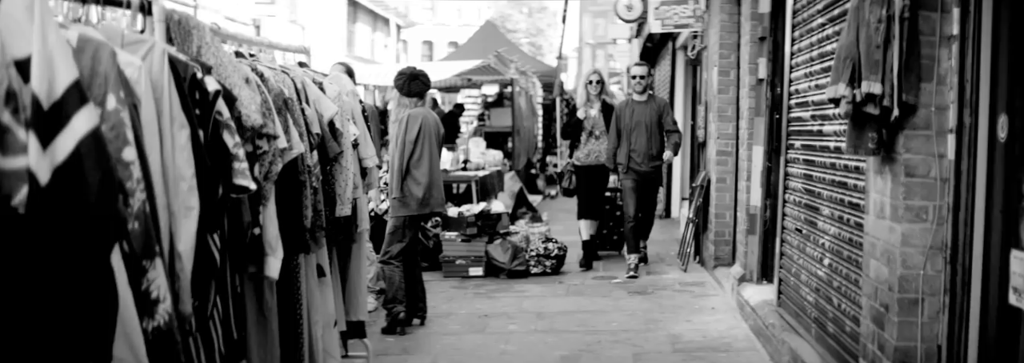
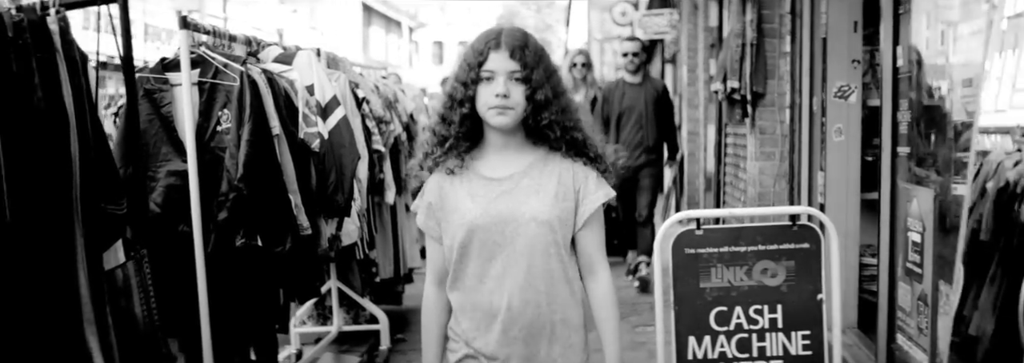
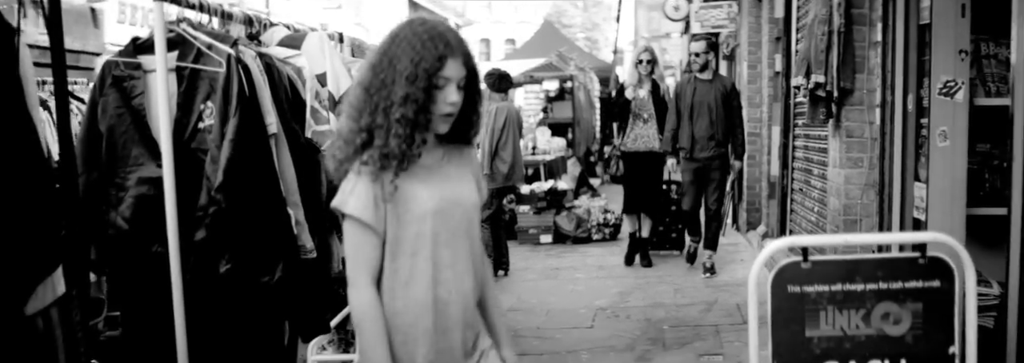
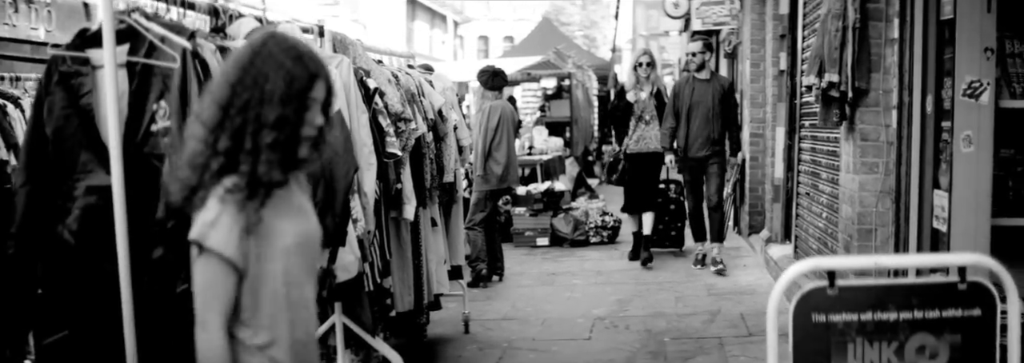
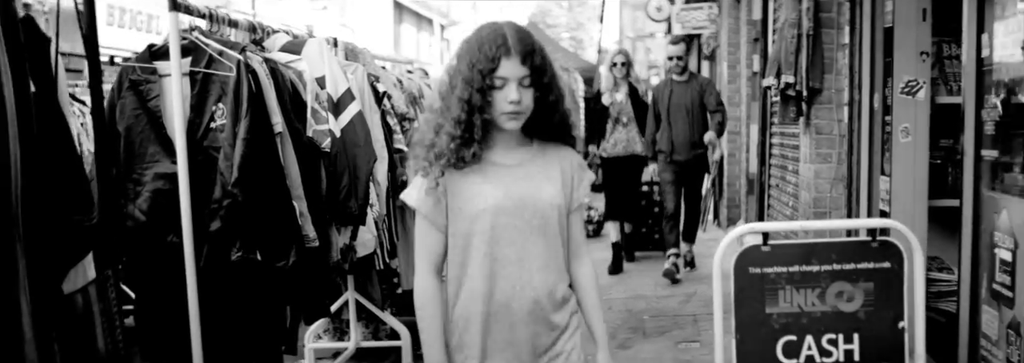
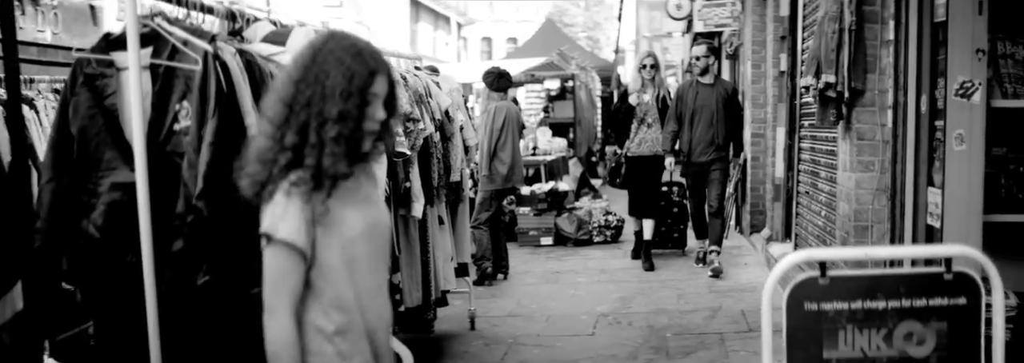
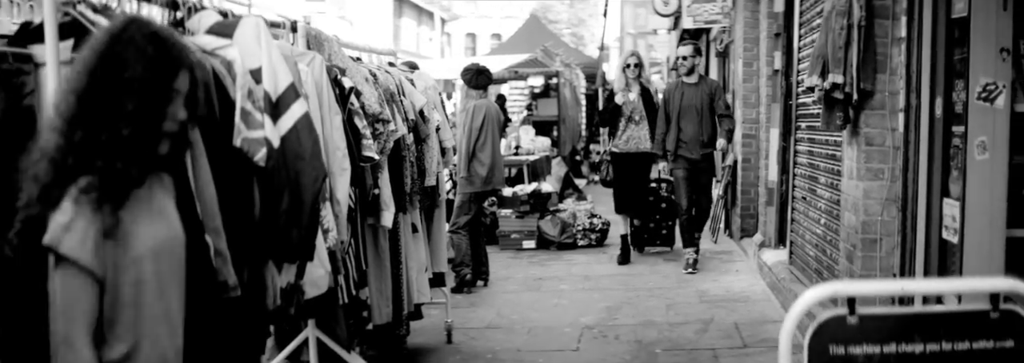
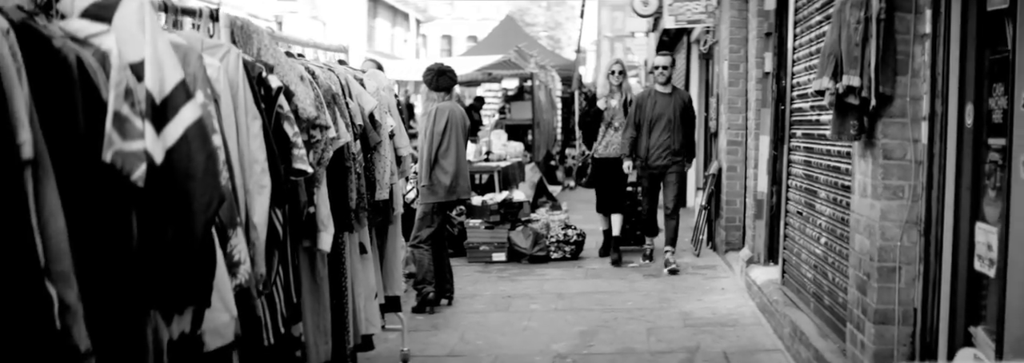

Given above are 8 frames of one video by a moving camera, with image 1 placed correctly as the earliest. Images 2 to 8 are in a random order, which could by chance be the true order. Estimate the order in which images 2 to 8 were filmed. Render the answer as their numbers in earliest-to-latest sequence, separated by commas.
8, 7, 4, 6, 3, 5, 2
